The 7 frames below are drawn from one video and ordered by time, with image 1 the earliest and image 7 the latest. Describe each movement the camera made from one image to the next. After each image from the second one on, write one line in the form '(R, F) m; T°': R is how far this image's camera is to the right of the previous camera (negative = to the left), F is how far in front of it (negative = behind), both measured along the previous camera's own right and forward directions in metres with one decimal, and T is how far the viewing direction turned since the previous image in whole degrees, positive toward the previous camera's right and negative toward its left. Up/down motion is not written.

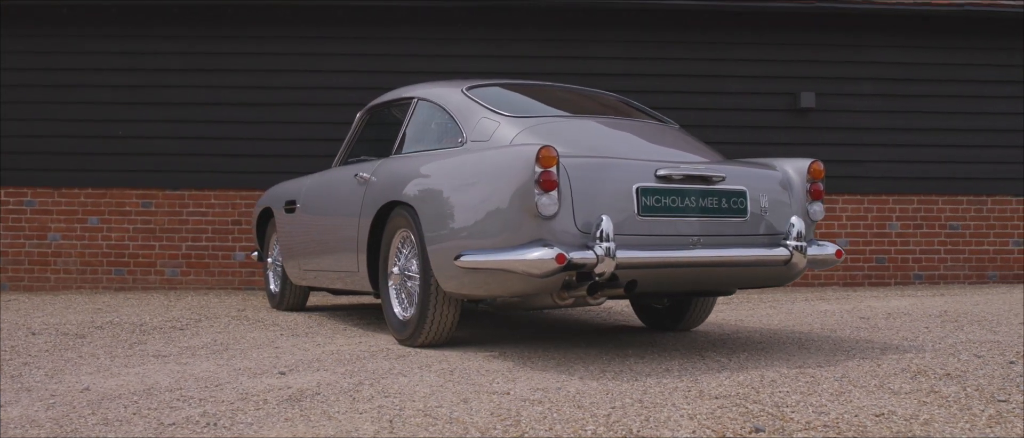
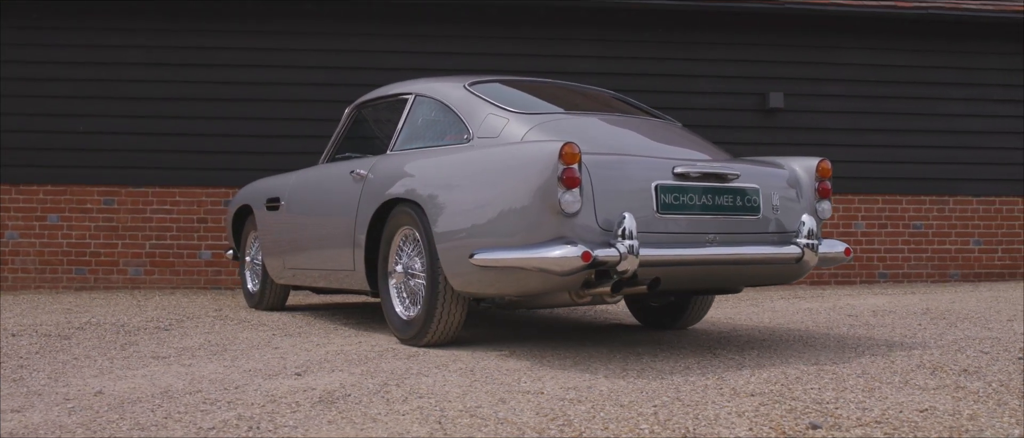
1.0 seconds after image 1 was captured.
(-0.3, +0.1) m; +4°
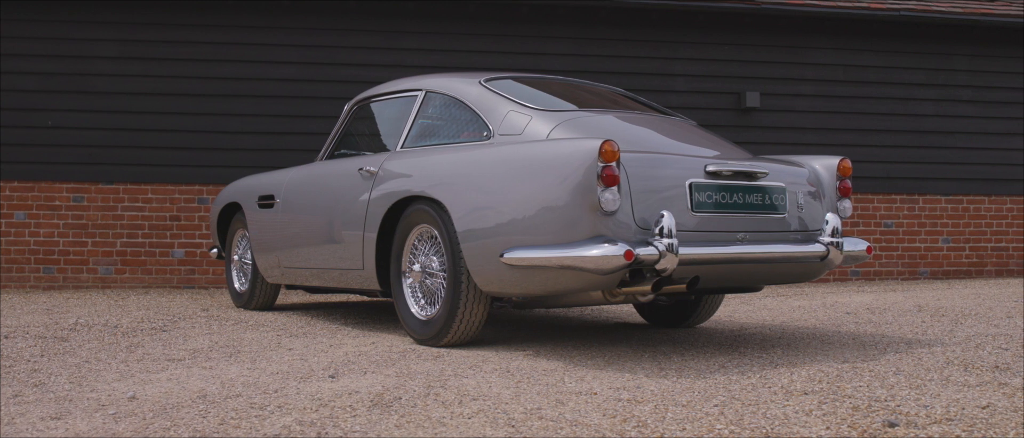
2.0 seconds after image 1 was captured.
(-0.4, +0.1) m; +4°
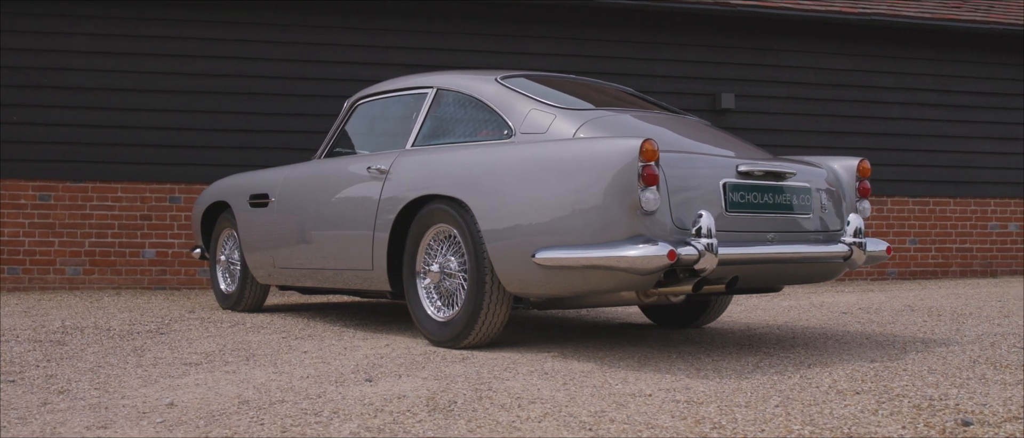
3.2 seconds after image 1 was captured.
(-0.4, +0.1) m; +4°
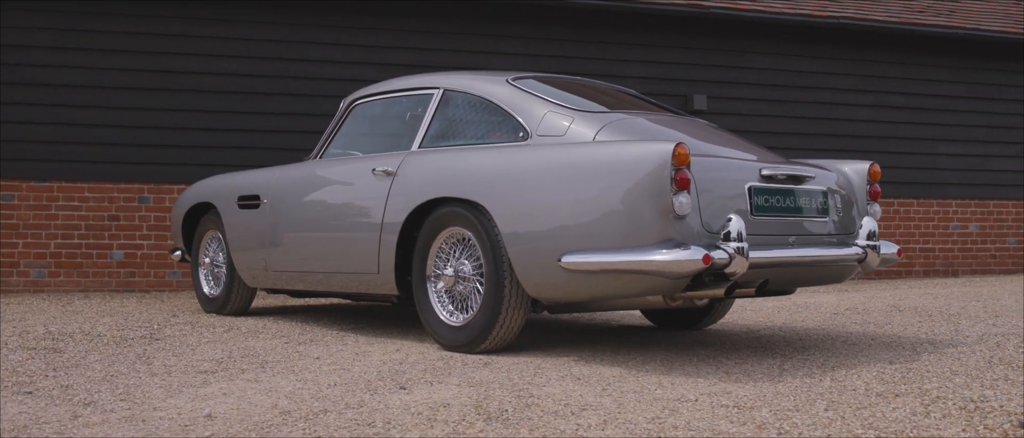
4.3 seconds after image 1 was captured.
(-0.4, +0.1) m; +4°
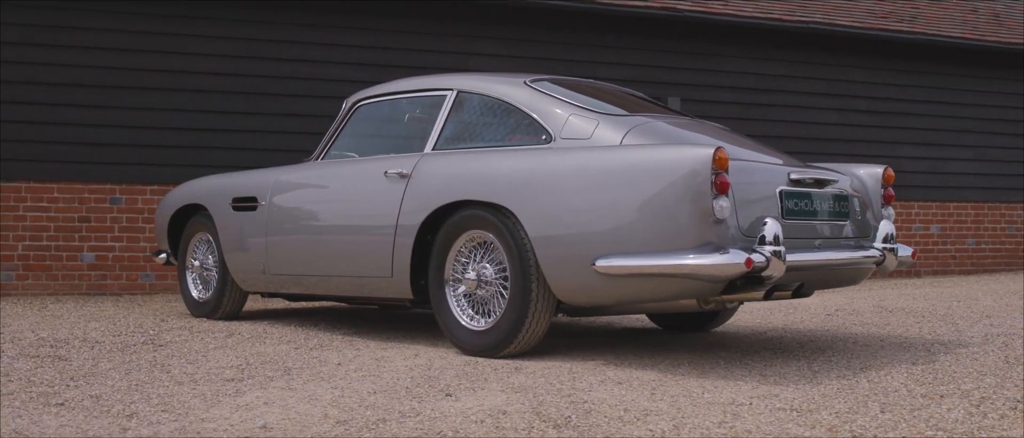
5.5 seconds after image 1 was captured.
(-0.4, 0.0) m; +4°
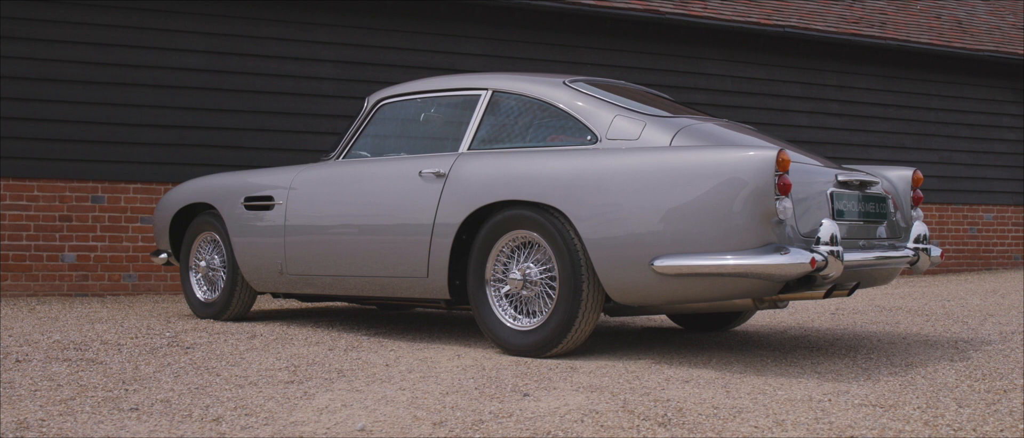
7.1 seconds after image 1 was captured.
(-0.5, 0.0) m; +4°
